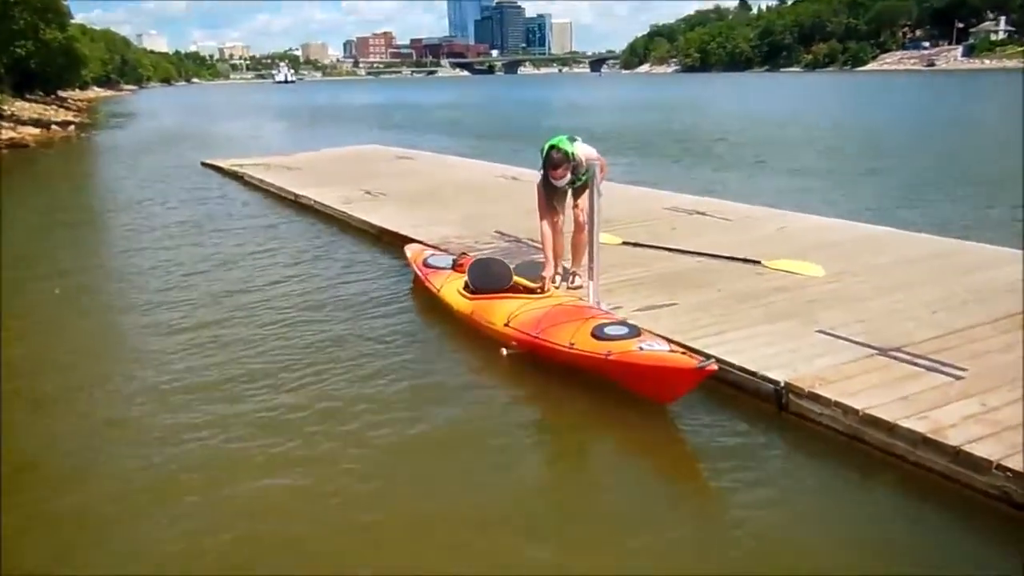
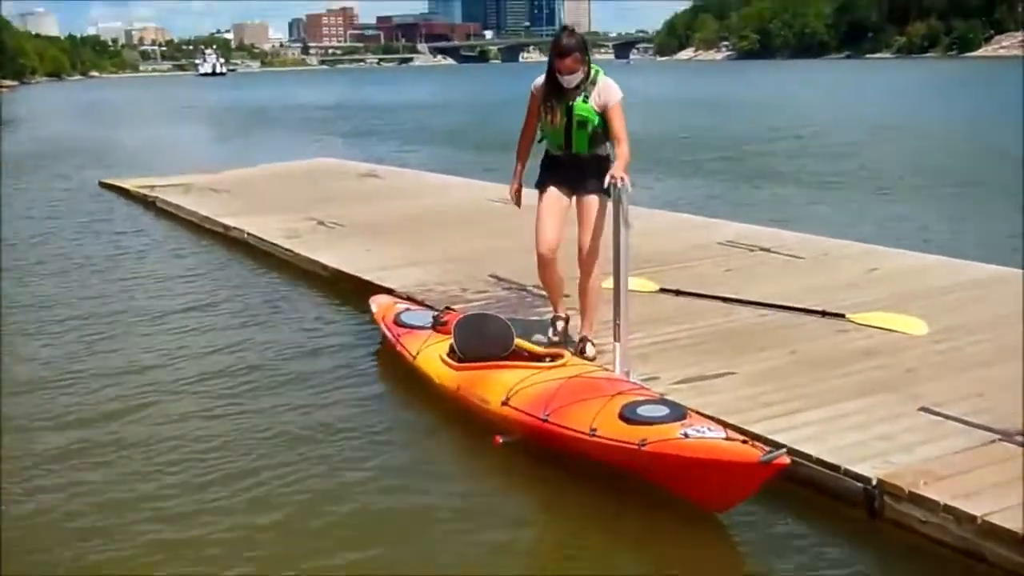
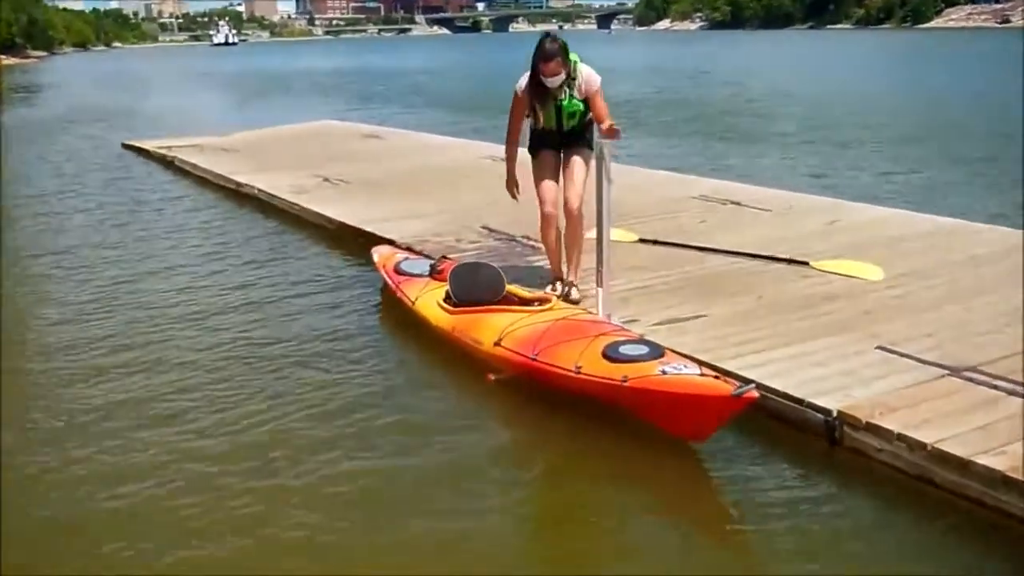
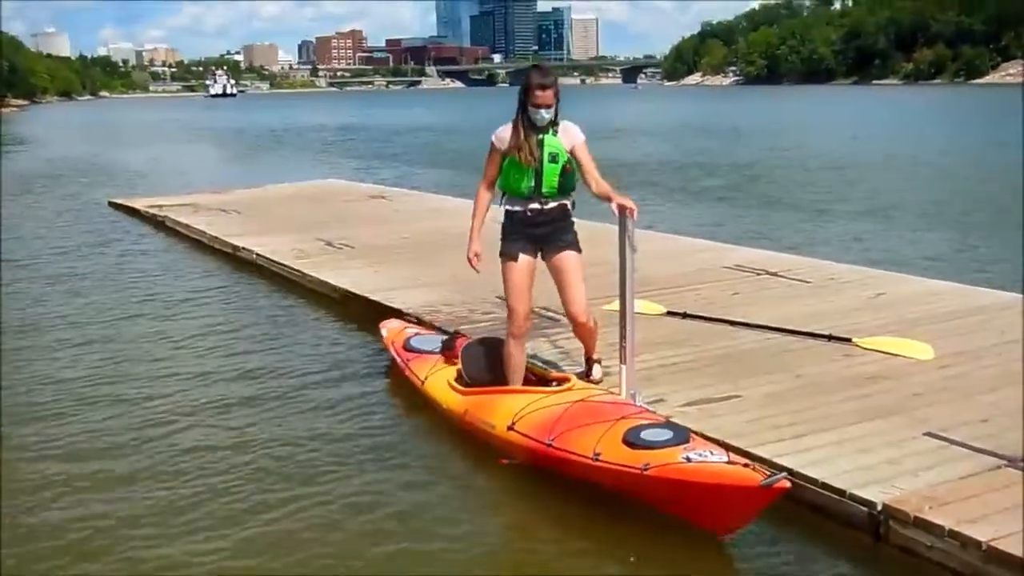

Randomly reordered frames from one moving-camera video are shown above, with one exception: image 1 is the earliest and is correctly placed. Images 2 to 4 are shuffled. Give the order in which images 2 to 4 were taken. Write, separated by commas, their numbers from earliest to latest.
3, 2, 4
